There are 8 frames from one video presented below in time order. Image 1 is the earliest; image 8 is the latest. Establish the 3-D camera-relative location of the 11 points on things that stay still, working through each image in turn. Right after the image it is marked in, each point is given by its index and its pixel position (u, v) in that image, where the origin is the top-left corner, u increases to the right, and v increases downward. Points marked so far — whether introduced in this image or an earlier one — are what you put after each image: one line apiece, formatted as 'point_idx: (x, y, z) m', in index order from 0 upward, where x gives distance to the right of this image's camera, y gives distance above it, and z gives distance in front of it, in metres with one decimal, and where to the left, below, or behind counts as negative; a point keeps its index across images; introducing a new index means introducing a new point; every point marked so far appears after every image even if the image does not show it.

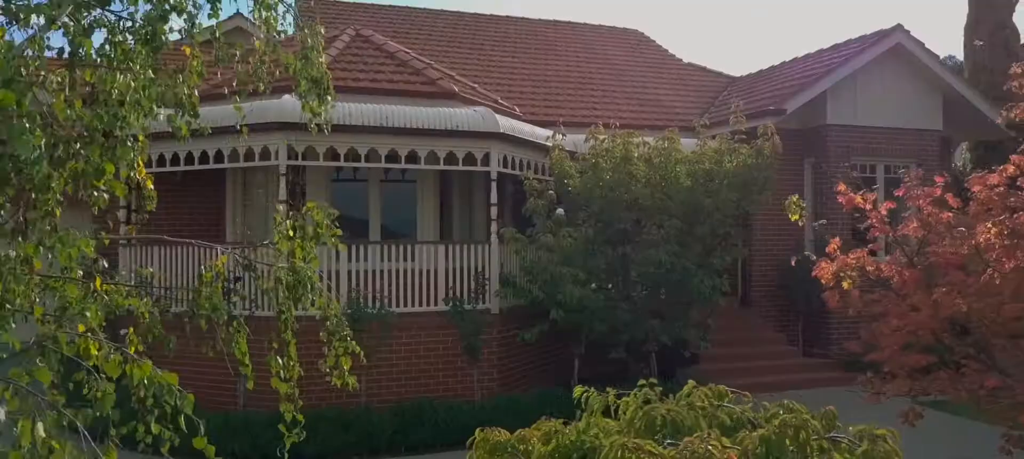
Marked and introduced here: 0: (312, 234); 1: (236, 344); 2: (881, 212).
0: (-1.0, 0.0, +3.9) m
1: (-1.3, -0.5, +3.9) m
2: (+2.6, +0.1, +6.0) m
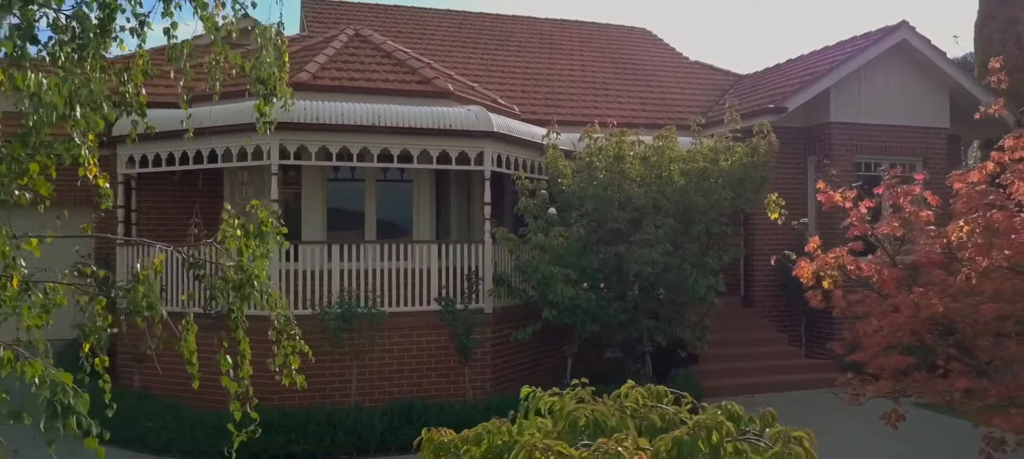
0: (-1.2, 0.0, +3.9) m
1: (-1.5, -0.5, +3.9) m
2: (+2.4, +0.1, +5.9) m
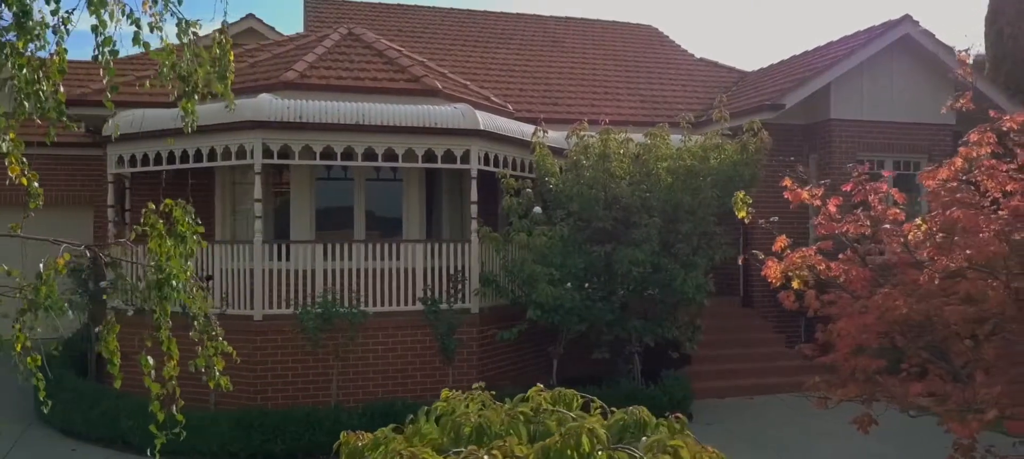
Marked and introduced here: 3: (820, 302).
0: (-1.5, 0.0, +3.8) m
1: (-1.9, -0.5, +3.9) m
2: (+2.2, +0.1, +5.7) m
3: (+2.3, -0.5, +6.2) m
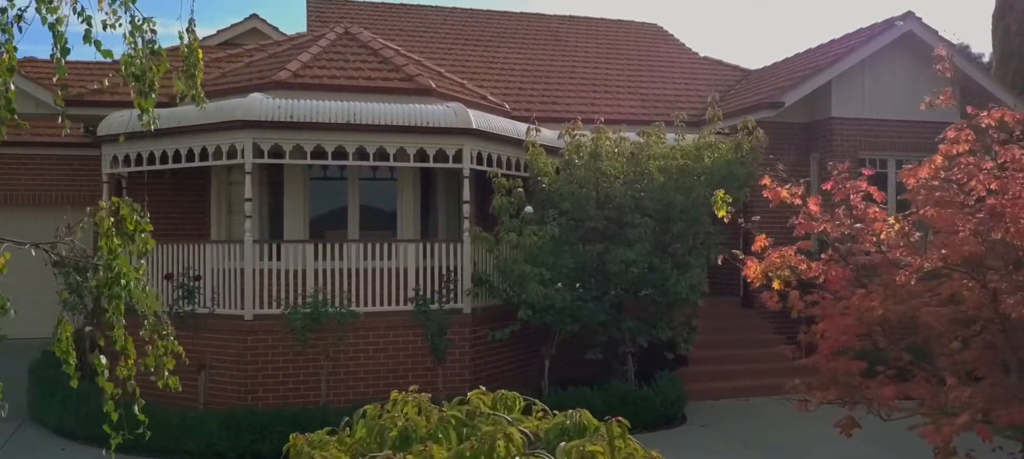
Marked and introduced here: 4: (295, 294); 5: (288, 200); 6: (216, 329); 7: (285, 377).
0: (-1.7, 0.0, +3.8) m
1: (-2.1, -0.5, +3.8) m
2: (+2.0, +0.1, +5.6) m
3: (+2.1, -0.5, +6.1) m
4: (-2.4, -0.7, +9.3) m
5: (-2.9, +0.4, +10.8) m
6: (-3.3, -1.1, +9.2) m
7: (-2.5, -1.6, +9.1) m
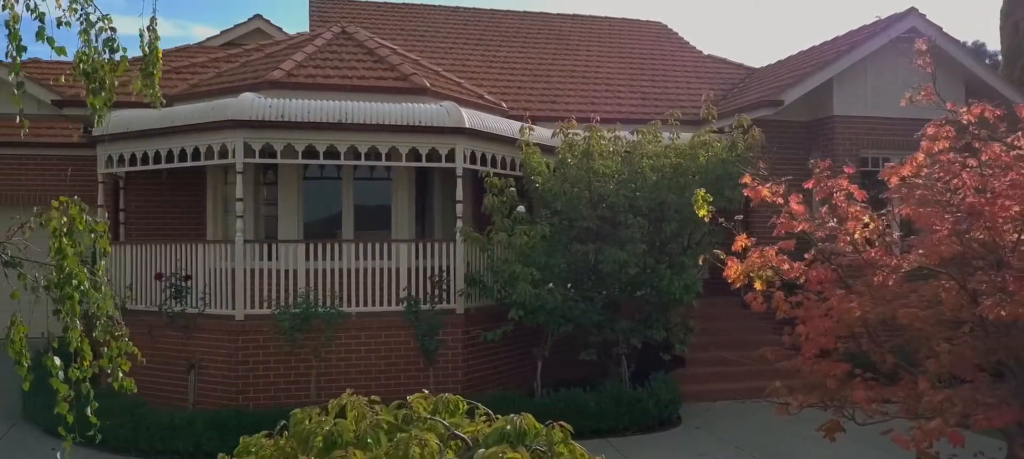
0: (-1.9, 0.0, +3.7) m
1: (-2.3, -0.5, +3.8) m
2: (+1.8, +0.1, +5.5) m
3: (+2.0, -0.5, +6.0) m
4: (-2.5, -0.7, +9.3) m
5: (-2.9, +0.4, +10.7) m
6: (-3.4, -1.1, +9.2) m
7: (-2.6, -1.6, +9.1) m
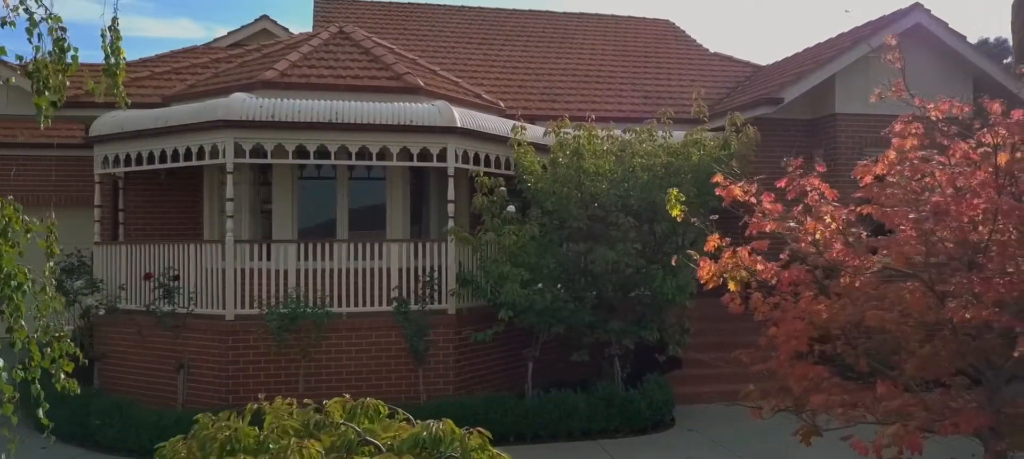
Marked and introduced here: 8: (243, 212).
0: (-2.2, 0.0, +3.7) m
1: (-2.5, -0.5, +3.8) m
2: (+1.6, +0.2, +5.3) m
3: (+1.8, -0.5, +5.8) m
4: (-2.6, -0.7, +9.3) m
5: (-3.0, +0.4, +10.7) m
6: (-3.5, -1.1, +9.2) m
7: (-2.7, -1.6, +9.1) m
8: (-3.5, +0.2, +10.9) m
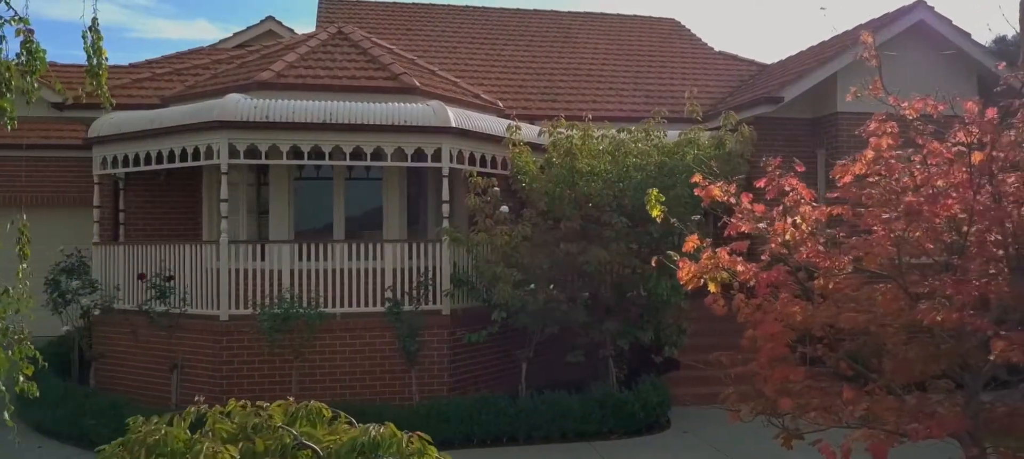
0: (-2.4, 0.0, +3.7) m
1: (-2.7, -0.5, +3.8) m
2: (+1.5, +0.1, +5.3) m
3: (+1.6, -0.5, +5.8) m
4: (-2.7, -0.7, +9.3) m
5: (-3.1, +0.4, +10.8) m
6: (-3.5, -1.1, +9.3) m
7: (-2.8, -1.6, +9.1) m
8: (-3.5, +0.2, +10.9) m
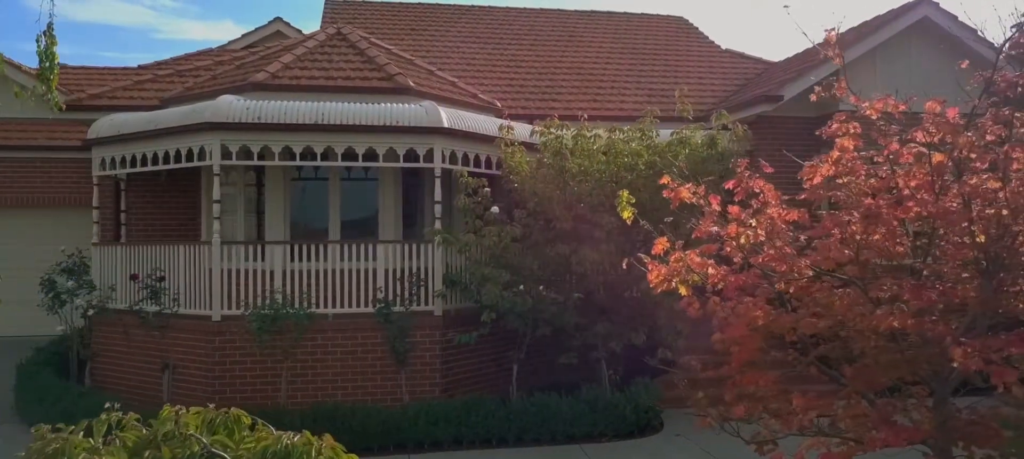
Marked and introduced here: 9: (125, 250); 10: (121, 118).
0: (-2.6, 0.0, +3.7) m
1: (-3.0, -0.5, +3.8) m
2: (+1.2, +0.1, +5.2) m
3: (+1.4, -0.5, +5.7) m
4: (-2.8, -0.7, +9.3) m
5: (-3.1, +0.4, +10.8) m
6: (-3.6, -1.1, +9.3) m
7: (-2.9, -1.6, +9.1) m
8: (-3.6, +0.2, +11.0) m
9: (-4.6, -0.2, +10.0) m
10: (-5.0, +1.4, +10.6) m
